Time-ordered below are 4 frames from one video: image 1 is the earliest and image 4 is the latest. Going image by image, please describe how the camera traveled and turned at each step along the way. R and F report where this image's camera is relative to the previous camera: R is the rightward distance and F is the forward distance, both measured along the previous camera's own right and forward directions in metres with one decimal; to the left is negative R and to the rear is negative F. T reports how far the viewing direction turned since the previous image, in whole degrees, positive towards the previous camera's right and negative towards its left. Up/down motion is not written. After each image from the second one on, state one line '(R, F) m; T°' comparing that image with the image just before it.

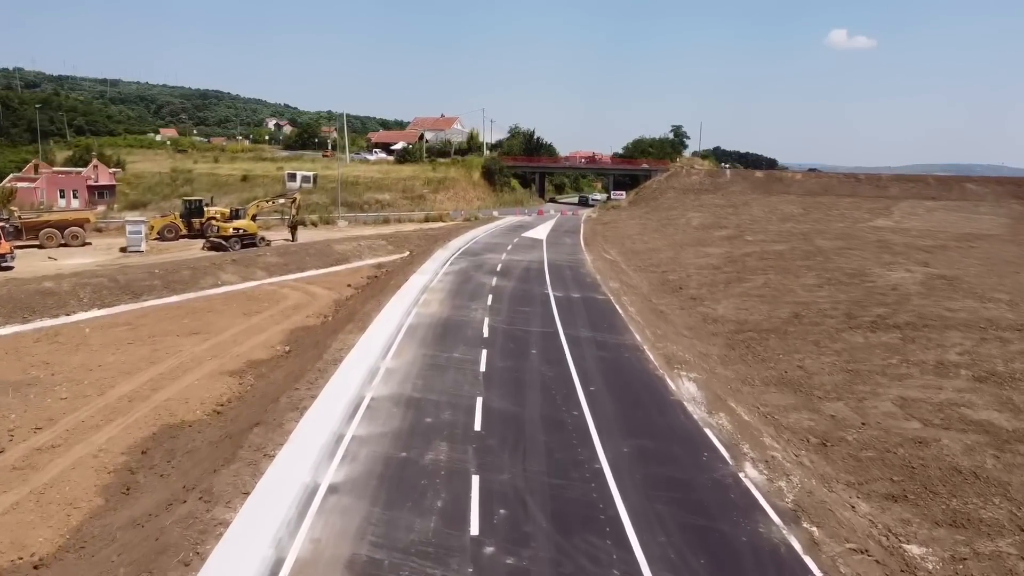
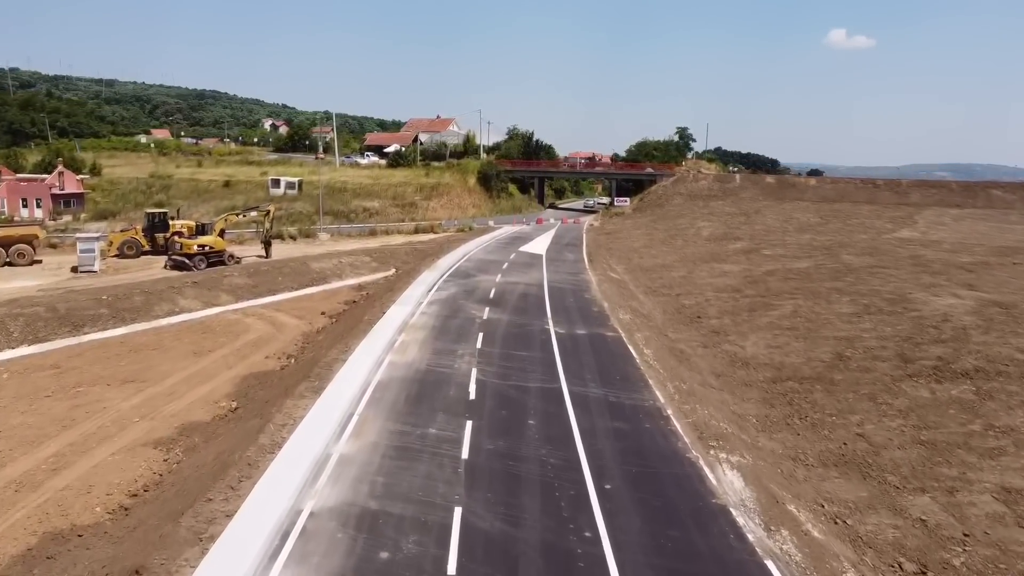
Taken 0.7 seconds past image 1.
(+0.1, +3.5) m; 0°
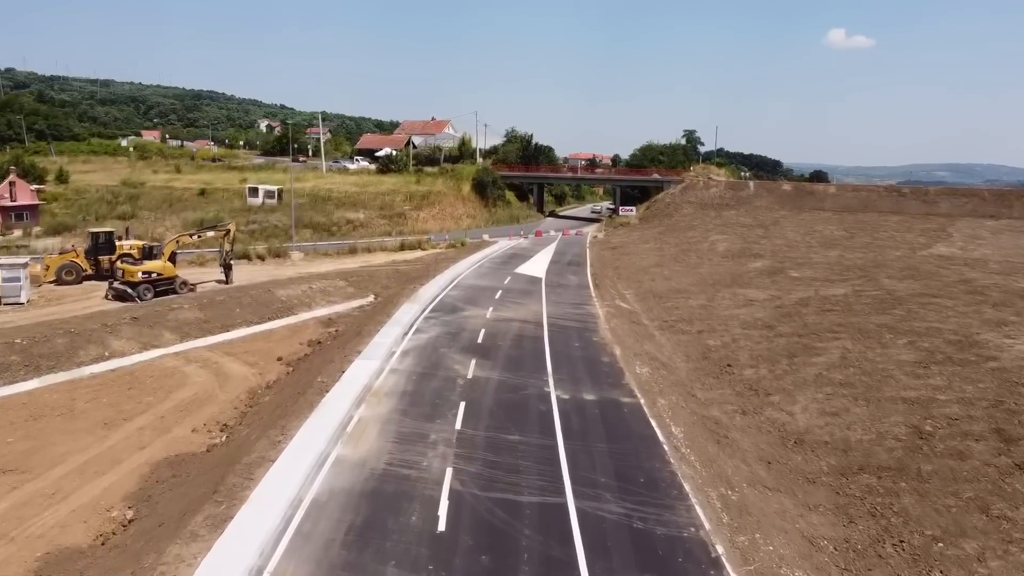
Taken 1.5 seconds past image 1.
(+0.2, +4.2) m; 0°
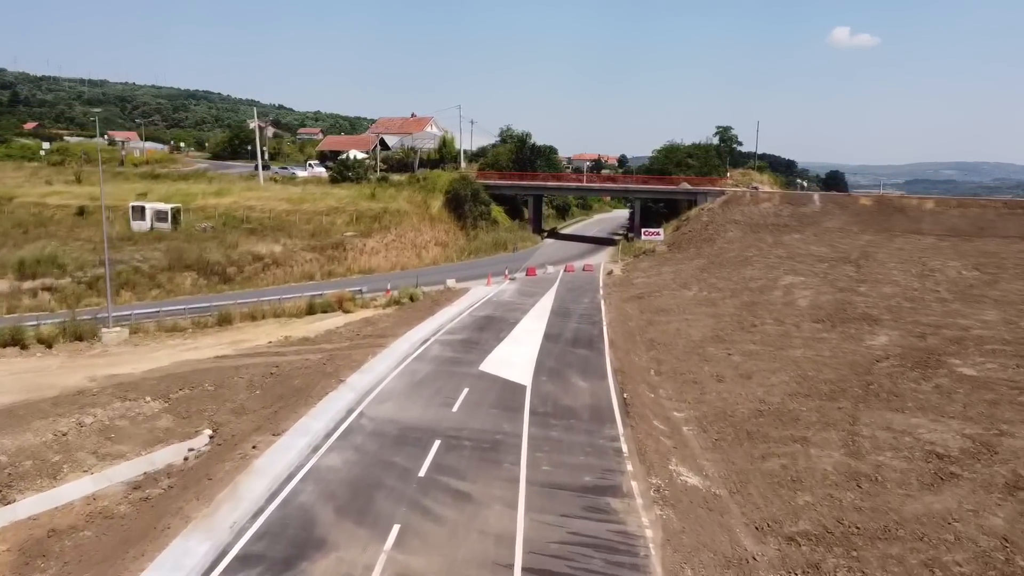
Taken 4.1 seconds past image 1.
(+1.0, +14.5) m; 0°
